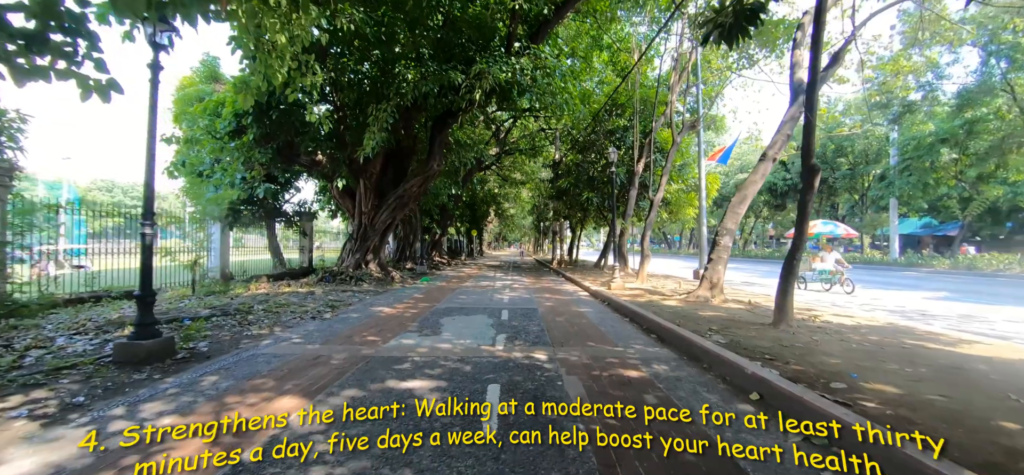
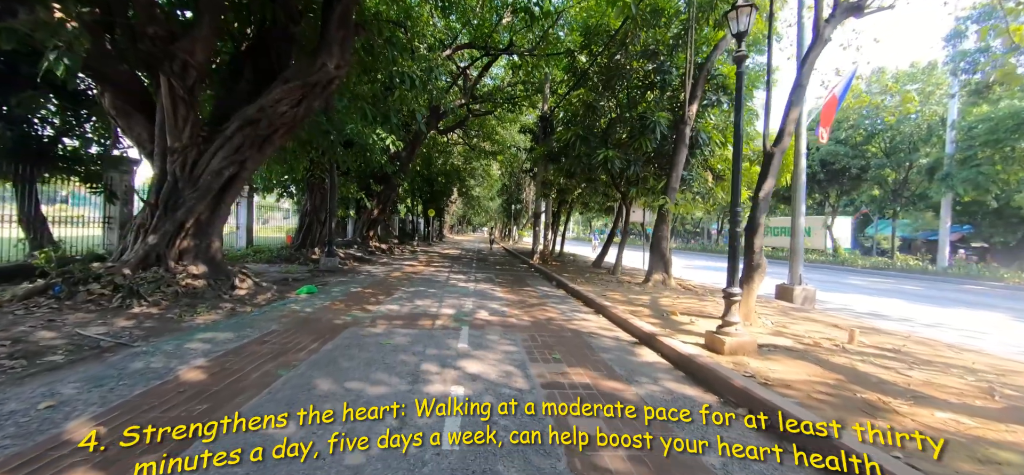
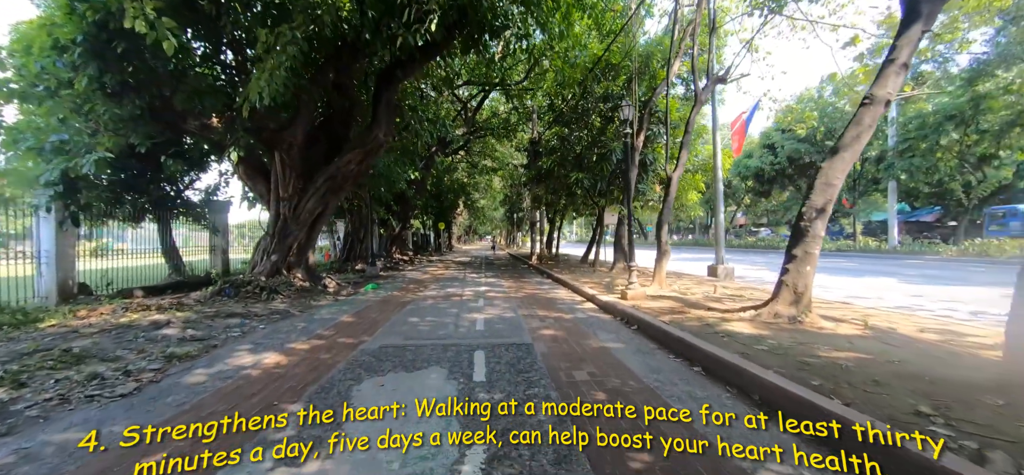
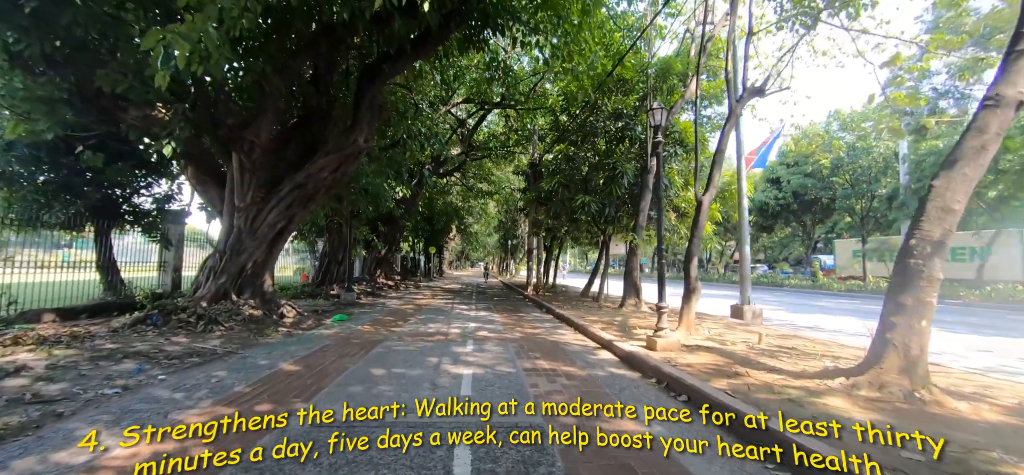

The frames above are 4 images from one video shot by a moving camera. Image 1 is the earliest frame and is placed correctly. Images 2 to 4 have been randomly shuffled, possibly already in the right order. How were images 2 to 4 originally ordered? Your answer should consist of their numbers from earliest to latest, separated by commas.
3, 4, 2
